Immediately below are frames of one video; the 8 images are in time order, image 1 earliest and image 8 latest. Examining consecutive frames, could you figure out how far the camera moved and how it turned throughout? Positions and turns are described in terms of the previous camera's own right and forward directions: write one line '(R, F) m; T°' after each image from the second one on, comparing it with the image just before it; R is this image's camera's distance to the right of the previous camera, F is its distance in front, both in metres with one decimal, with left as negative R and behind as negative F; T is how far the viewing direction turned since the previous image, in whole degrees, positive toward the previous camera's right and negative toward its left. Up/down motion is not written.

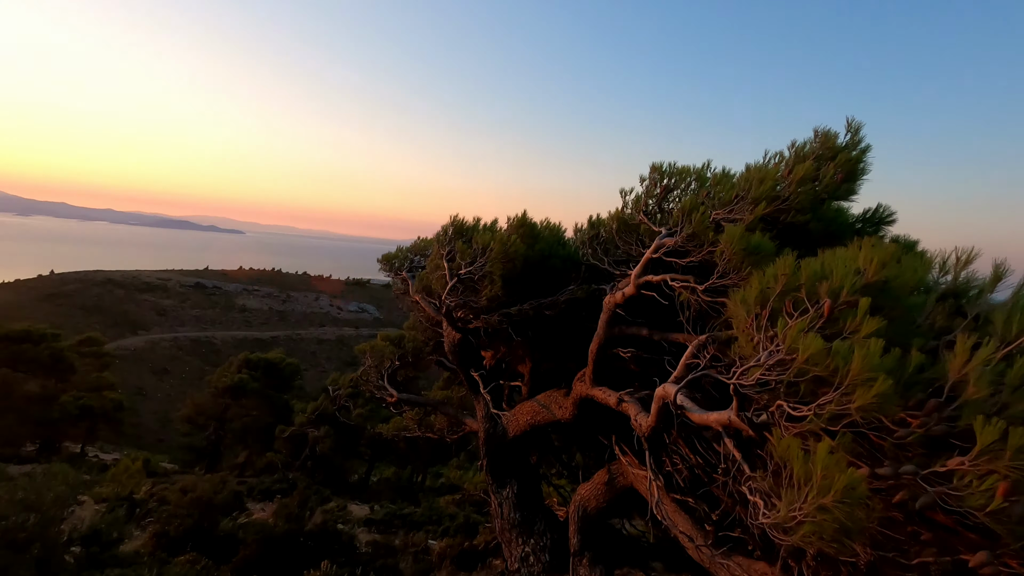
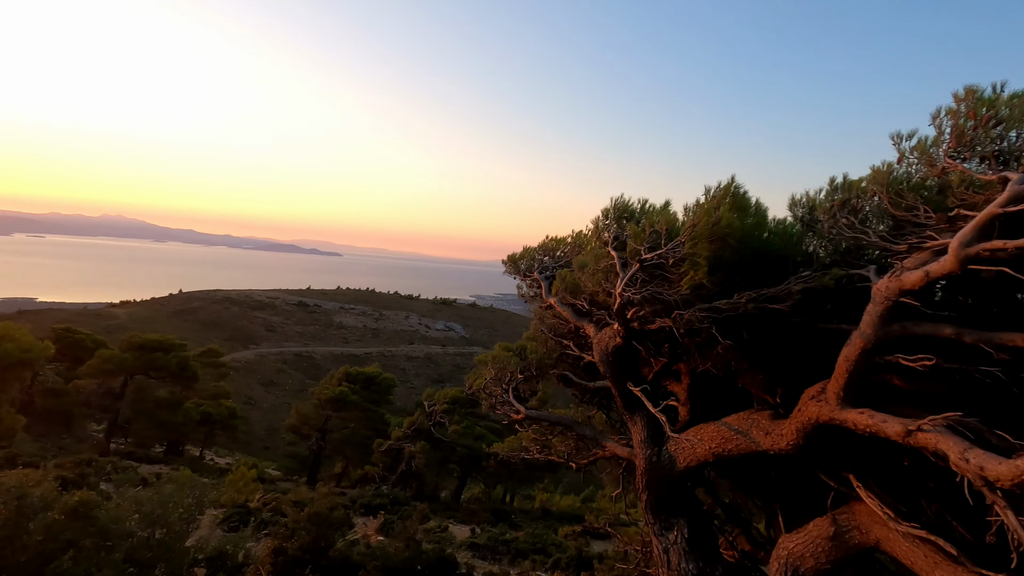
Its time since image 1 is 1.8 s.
(-0.9, +1.0) m; -9°
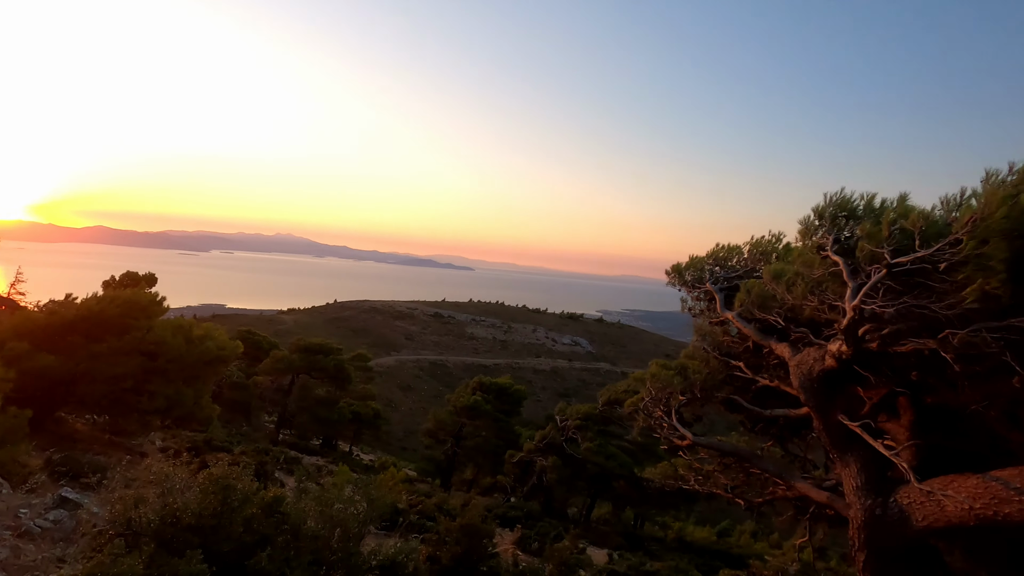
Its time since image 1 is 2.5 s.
(-0.5, +0.4) m; -14°
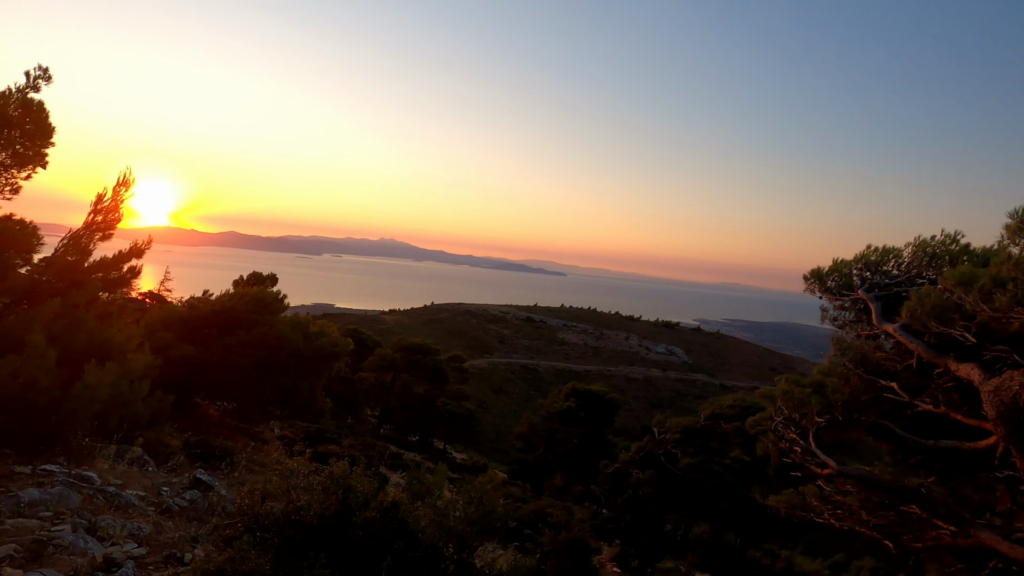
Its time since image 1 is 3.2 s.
(-0.3, +0.3) m; -10°
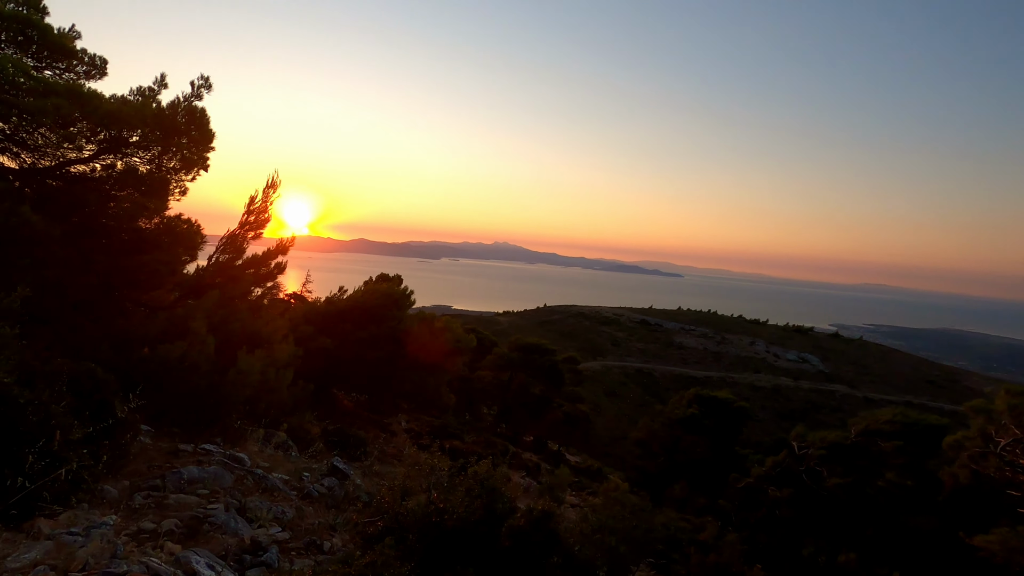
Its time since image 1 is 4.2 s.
(-0.3, +0.5) m; -12°
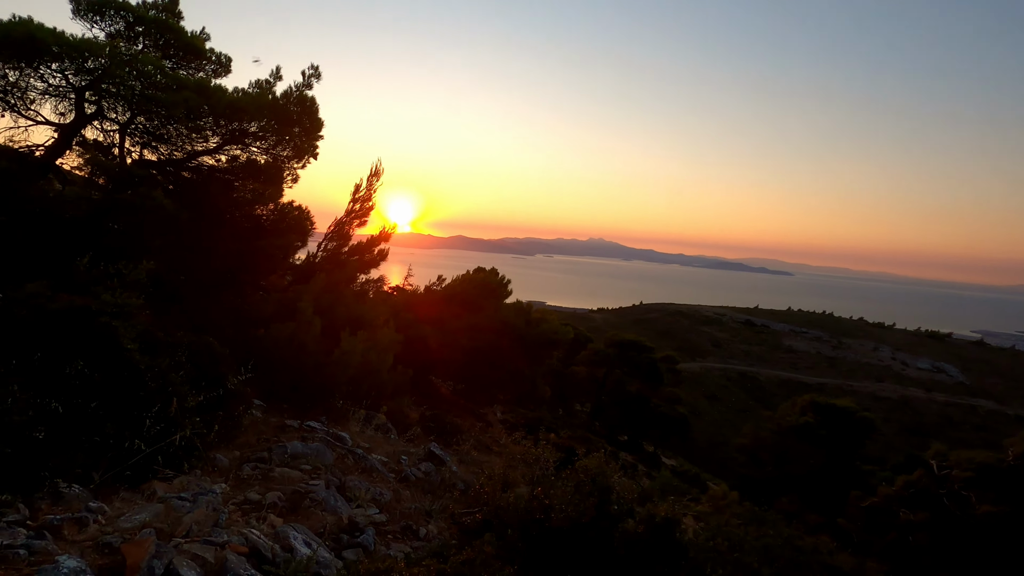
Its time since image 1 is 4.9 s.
(-0.1, +0.4) m; -10°
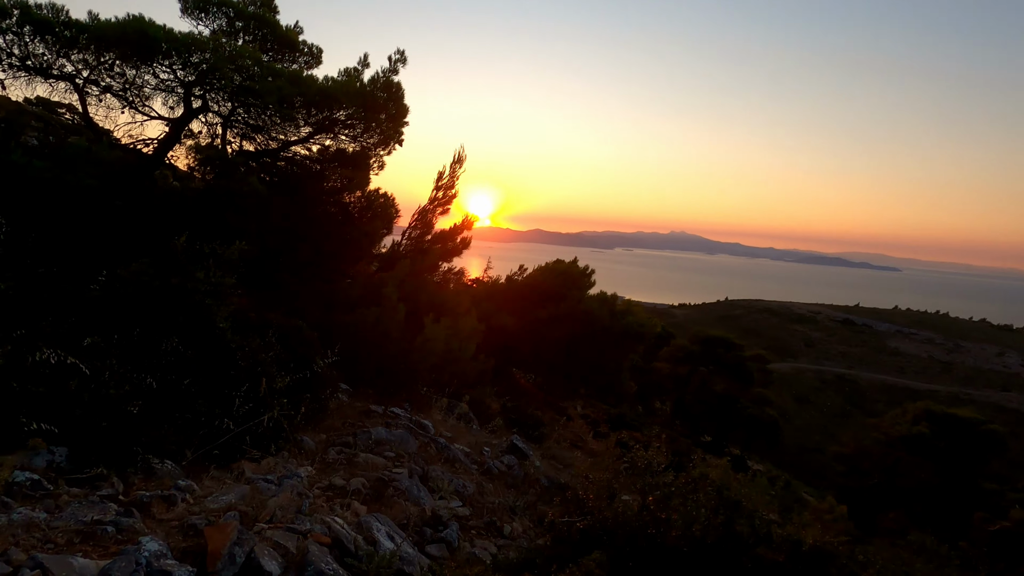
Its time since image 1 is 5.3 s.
(-0.1, +0.4) m; -8°
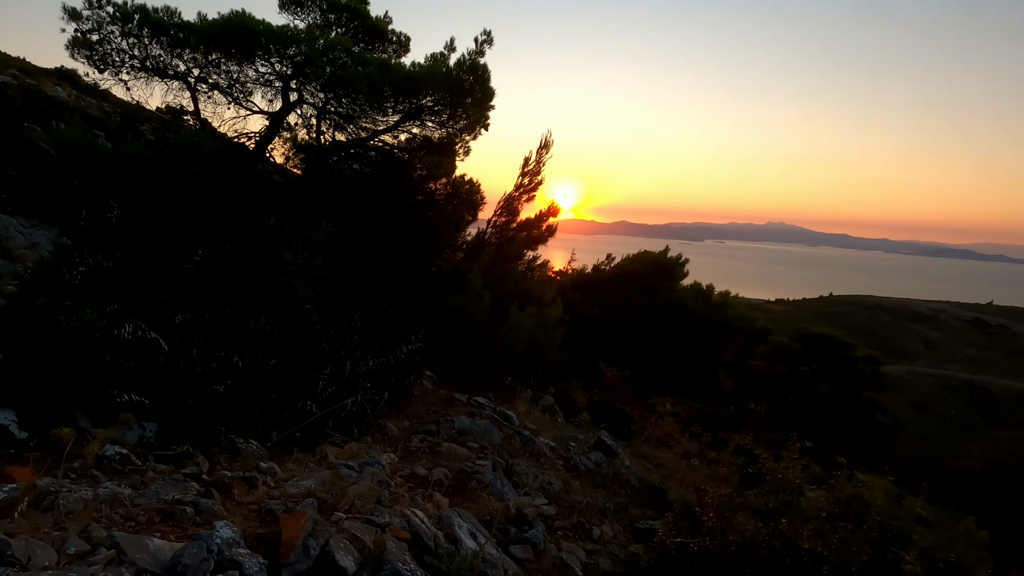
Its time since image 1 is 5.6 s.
(-0.1, +0.3) m; -9°
